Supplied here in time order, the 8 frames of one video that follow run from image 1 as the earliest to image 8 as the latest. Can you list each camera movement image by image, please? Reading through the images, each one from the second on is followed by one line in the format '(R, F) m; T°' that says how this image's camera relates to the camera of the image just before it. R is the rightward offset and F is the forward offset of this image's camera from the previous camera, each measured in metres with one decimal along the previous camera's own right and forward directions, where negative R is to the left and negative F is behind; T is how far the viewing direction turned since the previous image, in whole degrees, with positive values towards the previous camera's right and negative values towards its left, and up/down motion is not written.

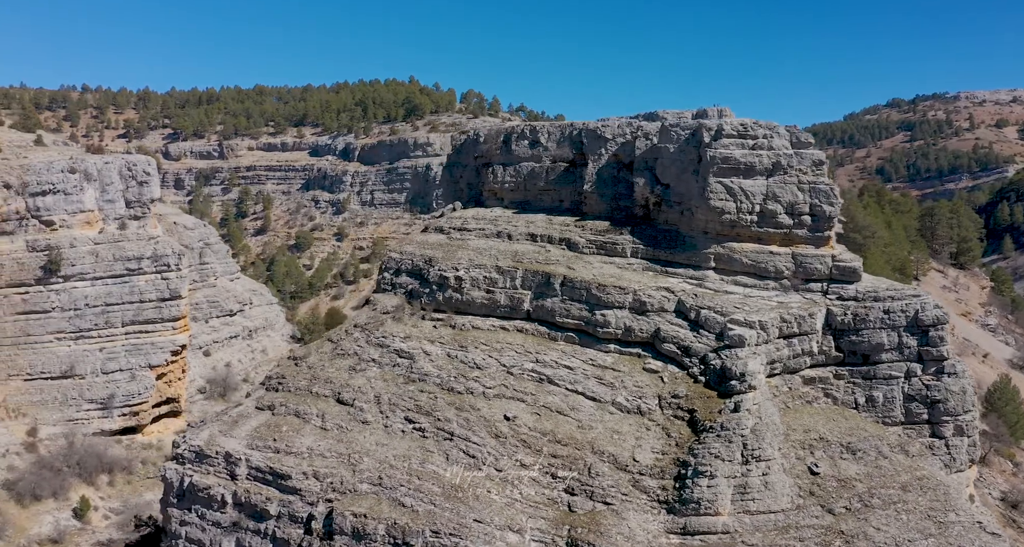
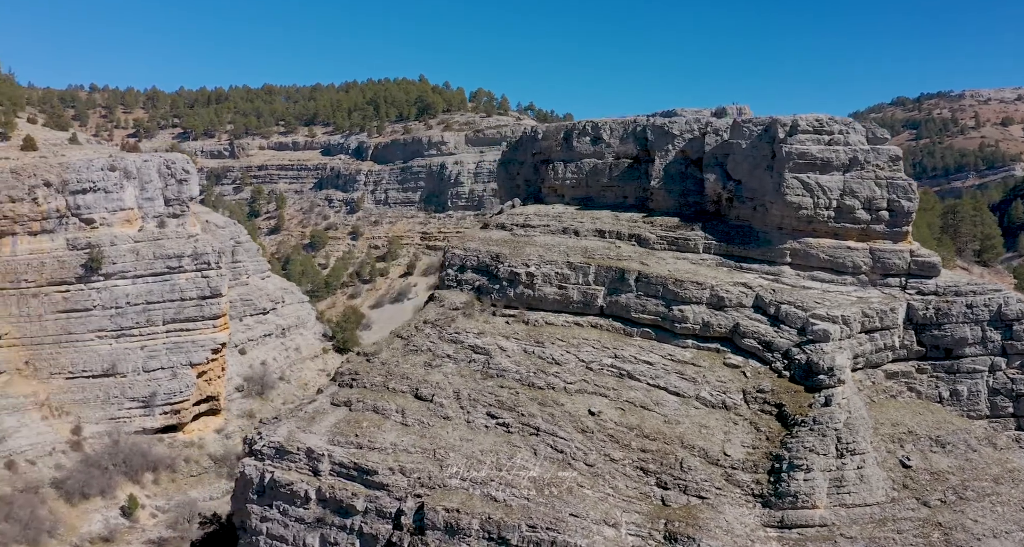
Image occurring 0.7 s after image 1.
(-1.4, 0.0) m; 0°
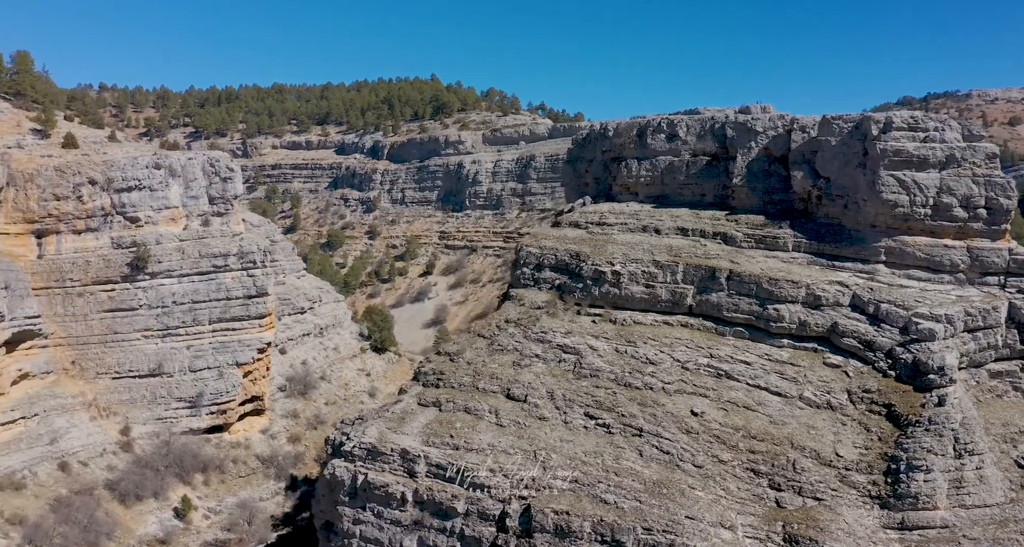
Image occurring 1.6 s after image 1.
(-1.6, +0.2) m; 0°
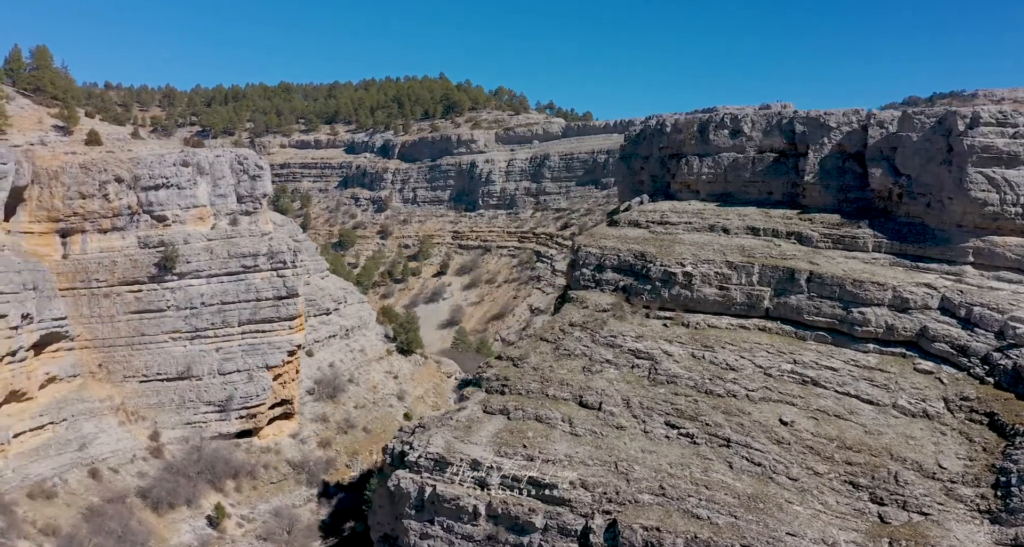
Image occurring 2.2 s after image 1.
(-1.2, +0.7) m; 0°
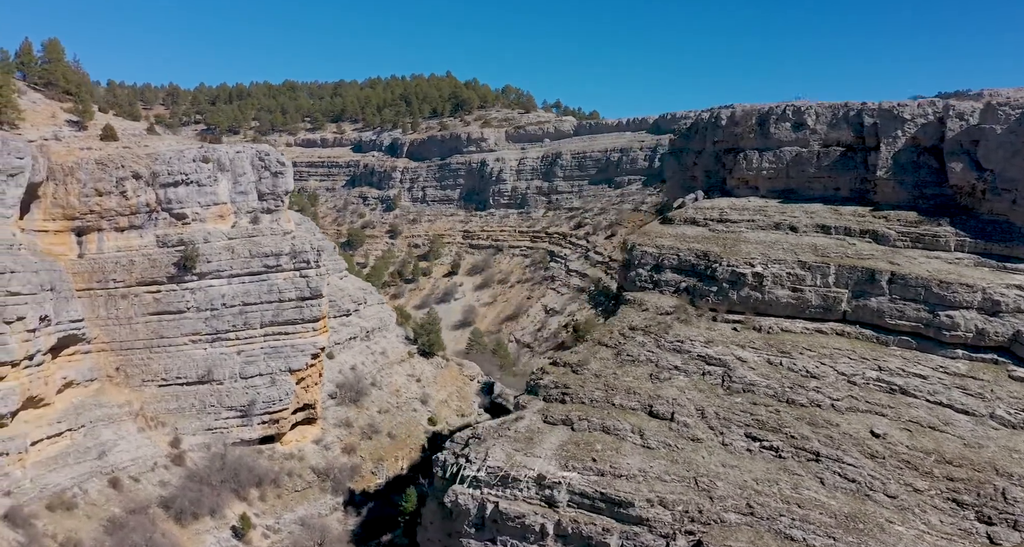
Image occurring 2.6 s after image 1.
(-1.0, +0.9) m; 0°
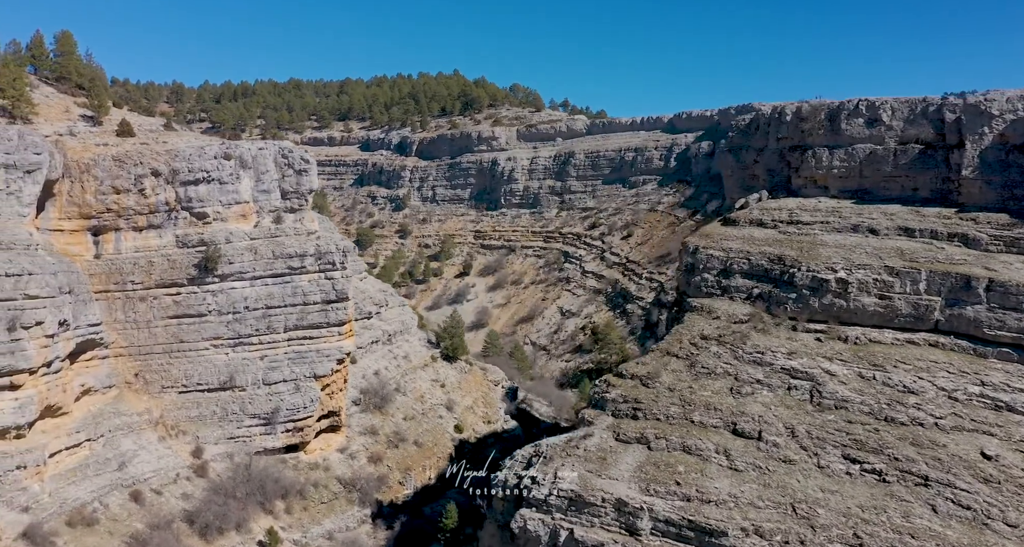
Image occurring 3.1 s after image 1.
(-1.0, +1.0) m; 0°
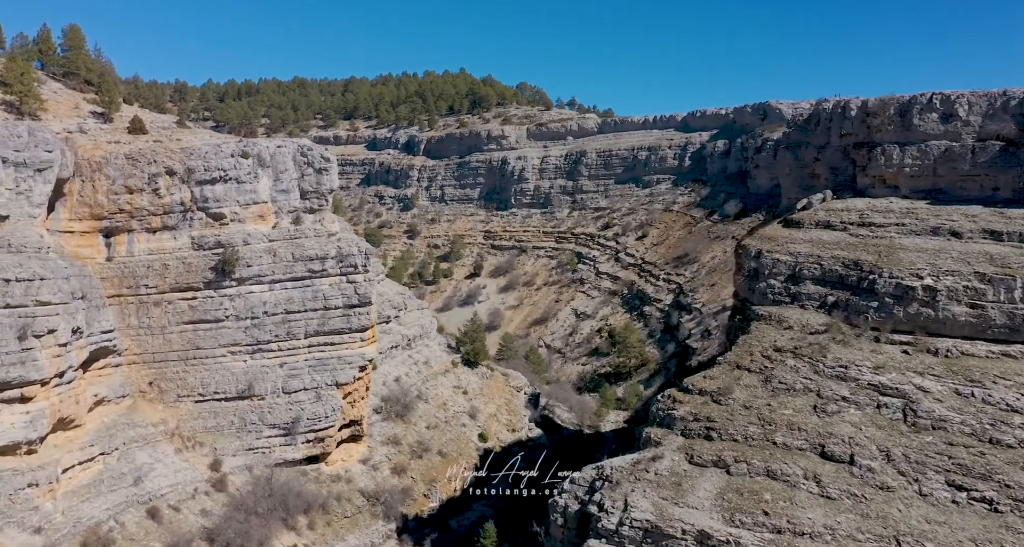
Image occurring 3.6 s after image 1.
(-0.9, +1.0) m; 0°
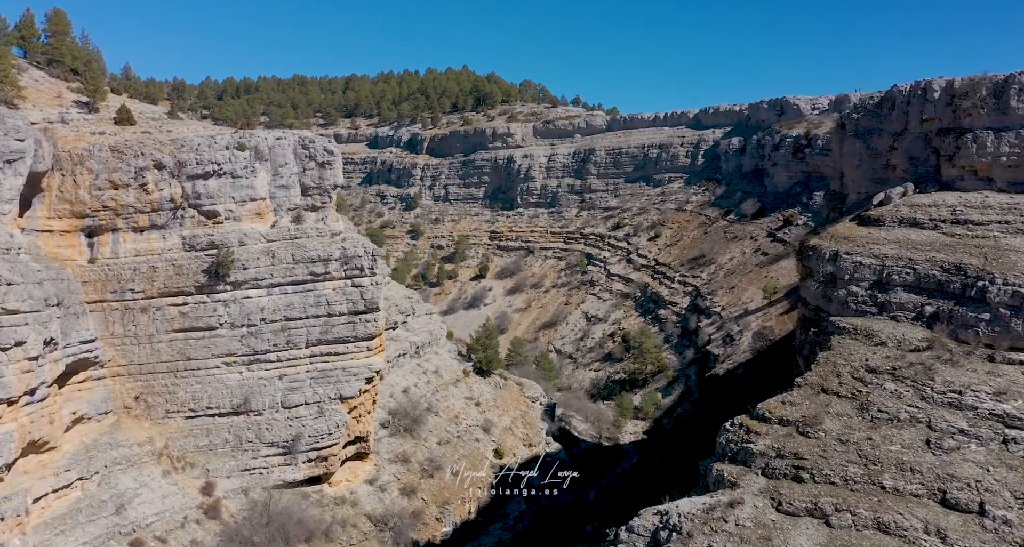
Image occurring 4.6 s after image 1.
(-0.6, +1.9) m; 0°
